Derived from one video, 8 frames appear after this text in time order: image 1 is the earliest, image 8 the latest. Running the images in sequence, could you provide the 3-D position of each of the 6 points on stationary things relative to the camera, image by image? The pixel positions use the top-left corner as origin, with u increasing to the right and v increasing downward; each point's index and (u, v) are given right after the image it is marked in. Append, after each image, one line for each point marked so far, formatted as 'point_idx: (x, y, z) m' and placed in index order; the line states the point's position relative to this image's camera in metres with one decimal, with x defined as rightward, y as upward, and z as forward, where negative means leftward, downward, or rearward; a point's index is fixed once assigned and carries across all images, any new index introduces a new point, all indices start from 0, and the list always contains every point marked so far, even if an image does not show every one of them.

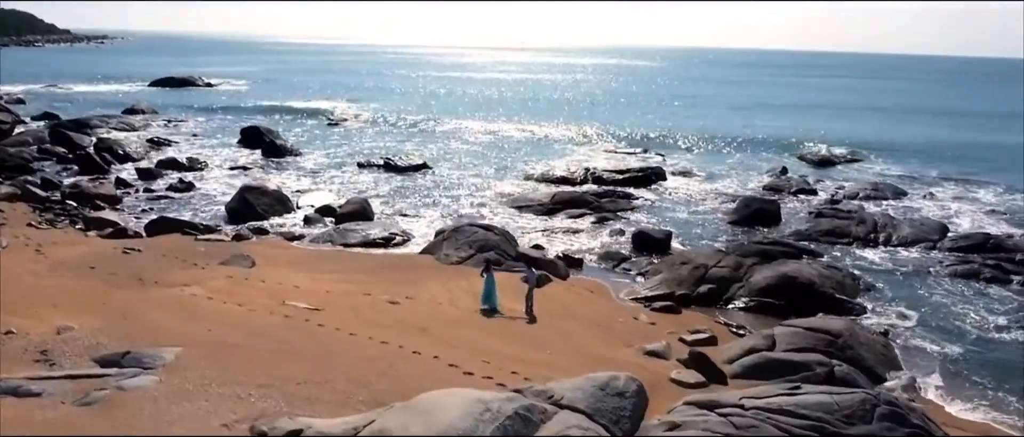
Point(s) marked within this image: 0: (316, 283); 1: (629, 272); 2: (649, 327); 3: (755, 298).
0: (-3.9, -1.4, +15.8) m
1: (+2.8, -1.3, +18.7) m
2: (+2.6, -2.1, +15.0) m
3: (+5.1, -1.7, +16.7) m
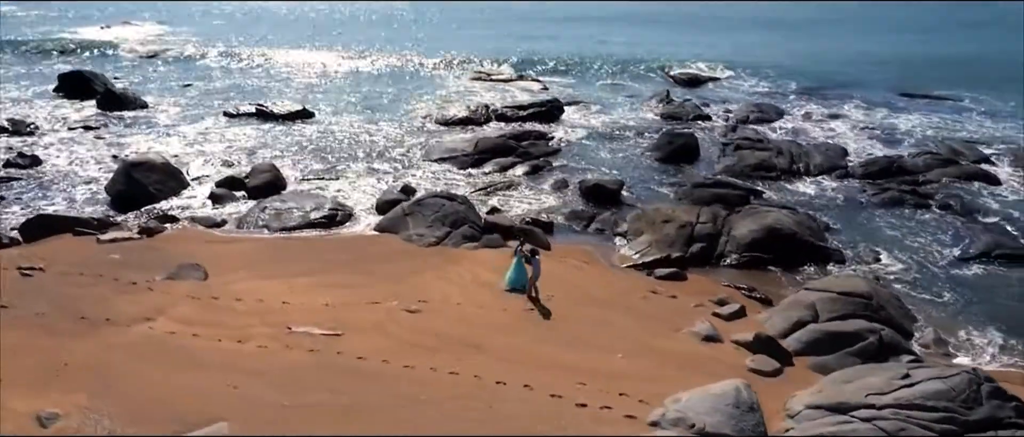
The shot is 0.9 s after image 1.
0: (-3.6, -1.3, +13.6) m
1: (+2.1, -0.4, +18.0) m
2: (+3.0, -1.6, +14.5) m
3: (+4.9, -0.7, +16.7) m
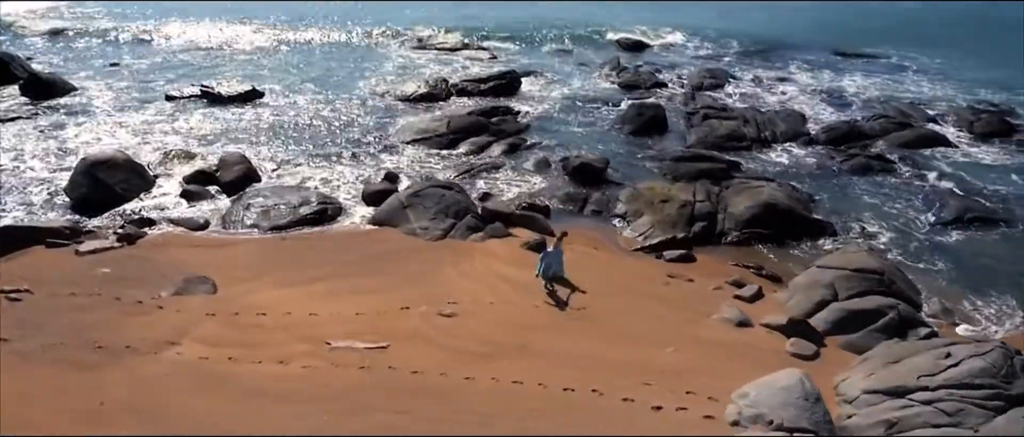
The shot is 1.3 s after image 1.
0: (-3.0, -1.4, +13.0) m
1: (+2.1, +0.1, +18.0) m
2: (+3.4, -1.3, +14.7) m
3: (+5.0, -0.2, +17.1) m
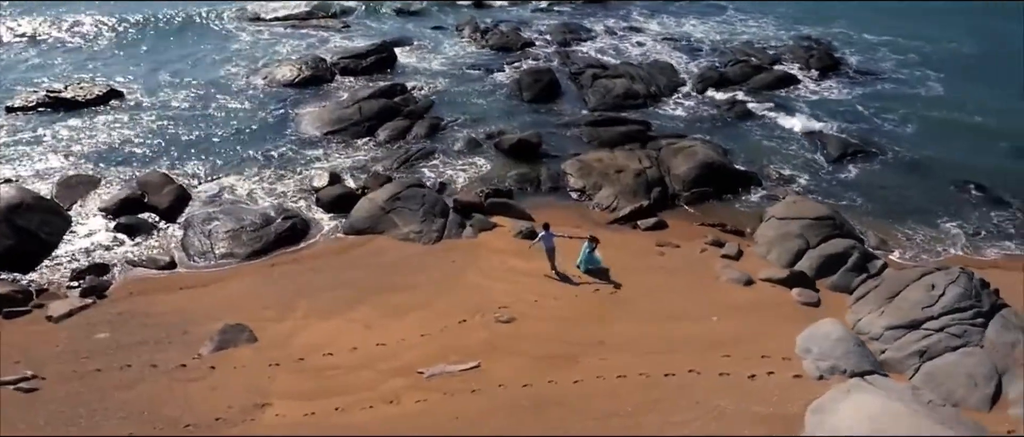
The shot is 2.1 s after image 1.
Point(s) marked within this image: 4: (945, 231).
0: (-2.1, -1.8, +12.9) m
1: (+1.2, +0.6, +18.9) m
2: (+3.5, -0.7, +16.2) m
3: (+4.3, +0.7, +18.9) m
4: (+9.7, -0.3, +17.6) m
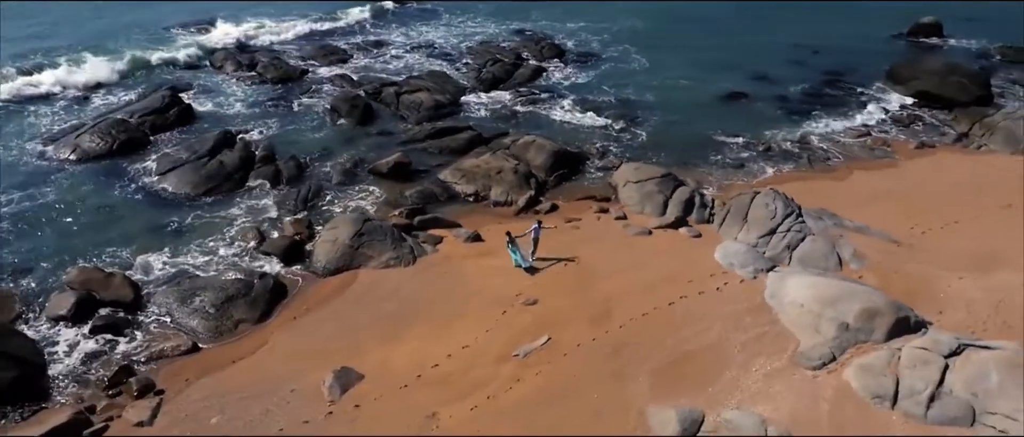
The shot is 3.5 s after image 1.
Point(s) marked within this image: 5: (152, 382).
0: (-1.2, -2.4, +15.7) m
1: (-1.5, +0.6, +22.3) m
2: (+2.0, -0.1, +21.0) m
3: (+1.2, +1.3, +23.6) m
4: (+6.7, +1.6, +24.9) m
5: (-6.7, -3.1, +14.7) m
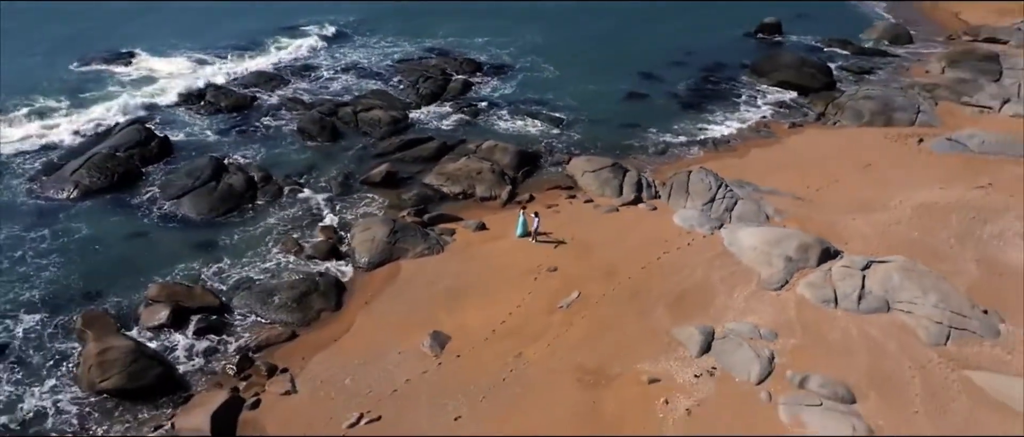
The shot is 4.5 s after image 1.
0: (-0.2, -2.1, +19.8) m
1: (-2.1, +0.7, +26.3) m
2: (+1.7, +0.4, +25.6) m
3: (+0.3, +1.7, +28.1) m
4: (+5.4, +2.4, +30.3) m
5: (-5.4, -3.3, +17.8) m
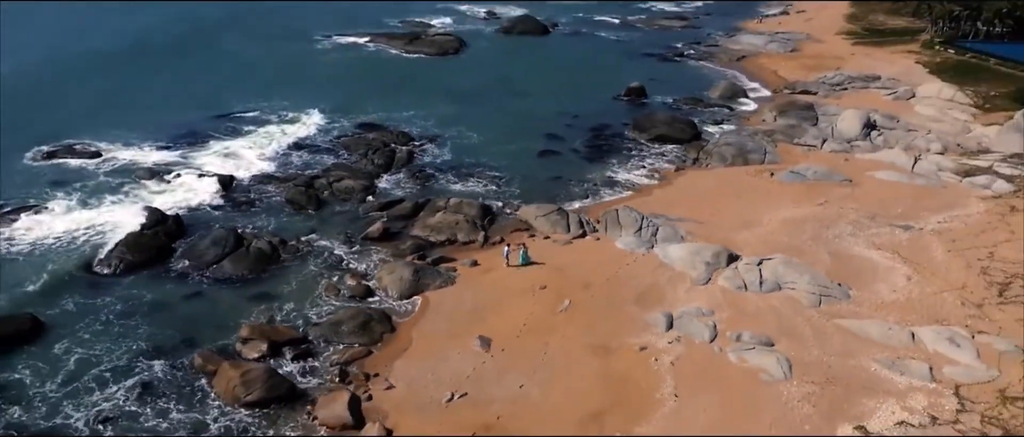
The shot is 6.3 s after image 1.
0: (+0.2, -3.2, +26.8) m
1: (-3.1, -1.1, +33.0) m
2: (+0.7, -1.1, +33.1) m
3: (-1.2, -0.1, +35.2) m
4: (+3.3, +0.9, +38.5) m
5: (-4.4, -4.7, +23.8) m
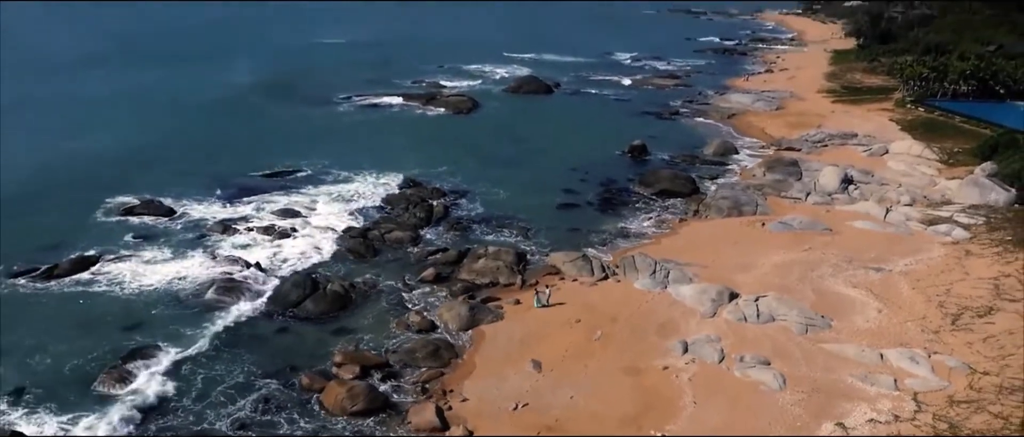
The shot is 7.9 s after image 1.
0: (+1.9, -5.1, +32.6) m
1: (-1.4, -3.4, +38.8) m
2: (+2.4, -3.3, +38.9) m
3: (+0.4, -2.5, +41.2) m
4: (+4.9, -1.7, +44.5) m
5: (-2.6, -6.4, +29.4) m
